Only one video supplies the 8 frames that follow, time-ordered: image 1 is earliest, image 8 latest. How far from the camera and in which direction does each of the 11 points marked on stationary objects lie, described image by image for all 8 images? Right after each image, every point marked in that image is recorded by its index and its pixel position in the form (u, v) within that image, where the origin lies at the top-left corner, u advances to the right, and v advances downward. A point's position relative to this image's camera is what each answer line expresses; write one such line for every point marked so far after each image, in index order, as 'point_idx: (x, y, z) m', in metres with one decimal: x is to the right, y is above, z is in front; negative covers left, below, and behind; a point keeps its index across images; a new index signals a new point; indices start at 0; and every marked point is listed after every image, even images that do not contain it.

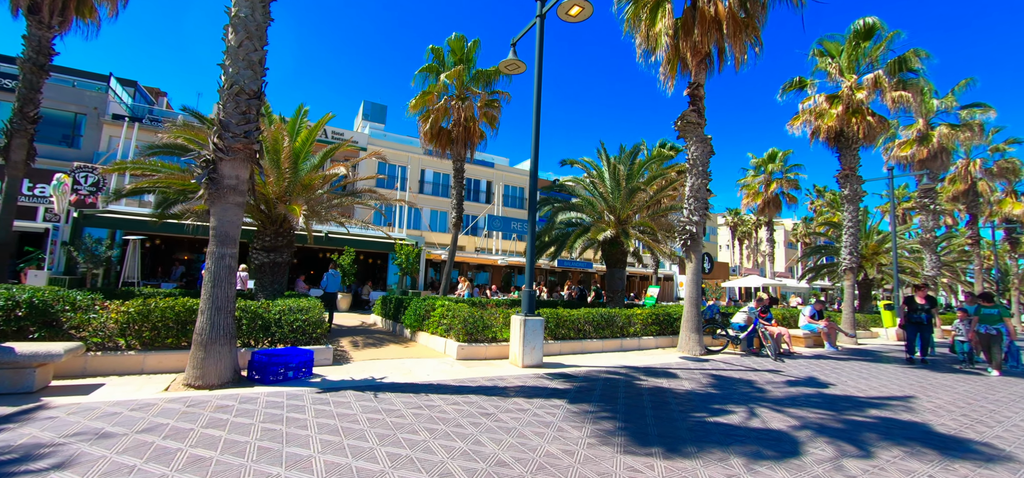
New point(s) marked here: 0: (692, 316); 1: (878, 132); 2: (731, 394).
0: (+3.9, -1.6, +9.6) m
1: (+11.2, +3.3, +13.7) m
2: (+3.1, -2.2, +6.3) m
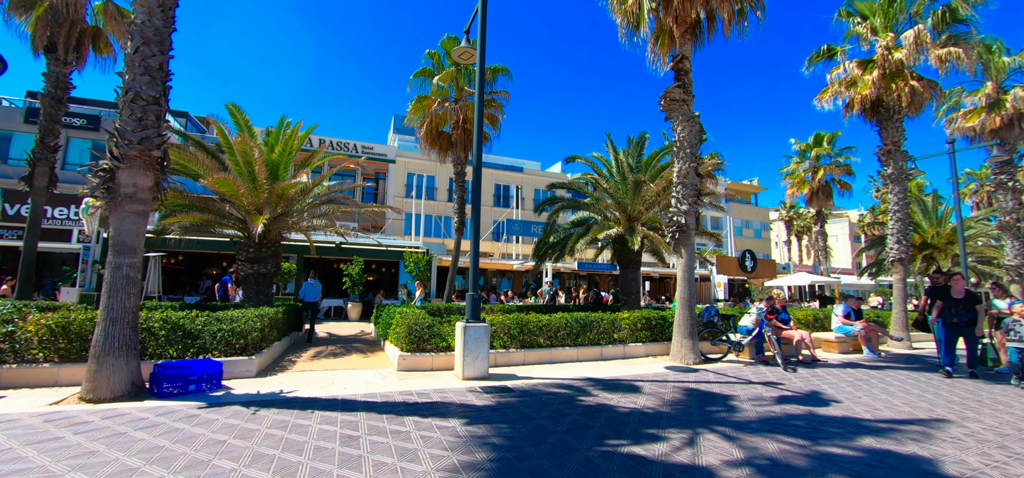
0: (+3.3, -1.5, +8.4) m
1: (+10.8, +3.7, +11.7) m
2: (+2.1, -2.0, +5.2) m
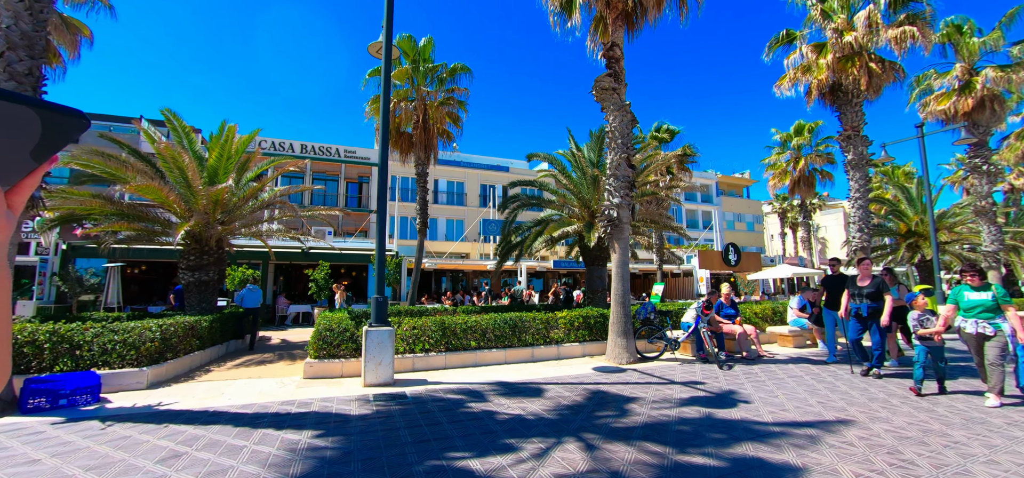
0: (+1.9, -1.4, +8.0) m
1: (+9.4, +4.0, +11.2) m
2: (+0.7, -1.9, +4.8) m
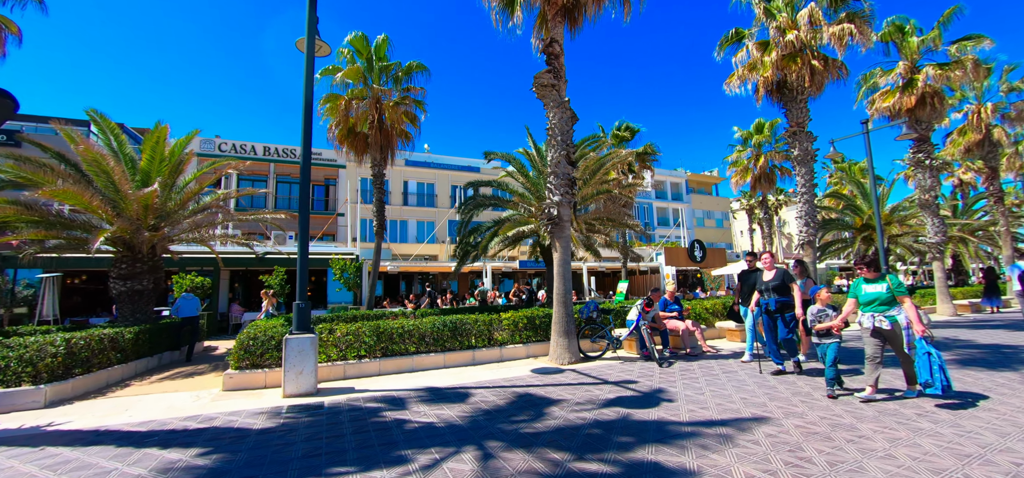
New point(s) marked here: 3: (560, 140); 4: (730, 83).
0: (+0.9, -1.4, +7.9) m
1: (+8.1, +4.1, +11.4) m
2: (-0.2, -1.9, +4.6) m
3: (+0.9, +1.8, +8.1) m
4: (+6.4, +4.5, +12.9) m
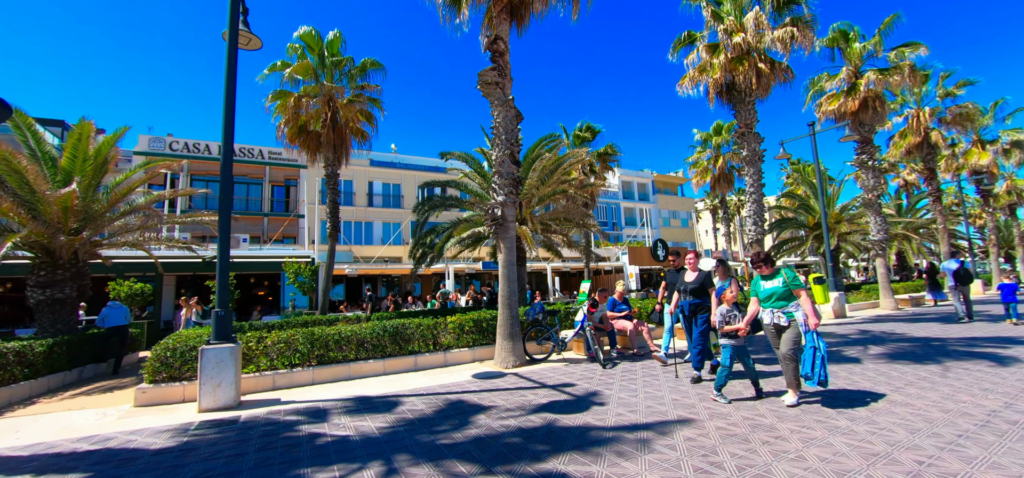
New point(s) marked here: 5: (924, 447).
0: (-0.1, -1.4, +7.7) m
1: (+6.8, +4.2, +11.7) m
2: (-1.0, -1.9, +4.4) m
3: (-0.1, +1.8, +8.0) m
4: (+5.0, +4.5, +13.0) m
5: (+3.3, -1.7, +3.5) m
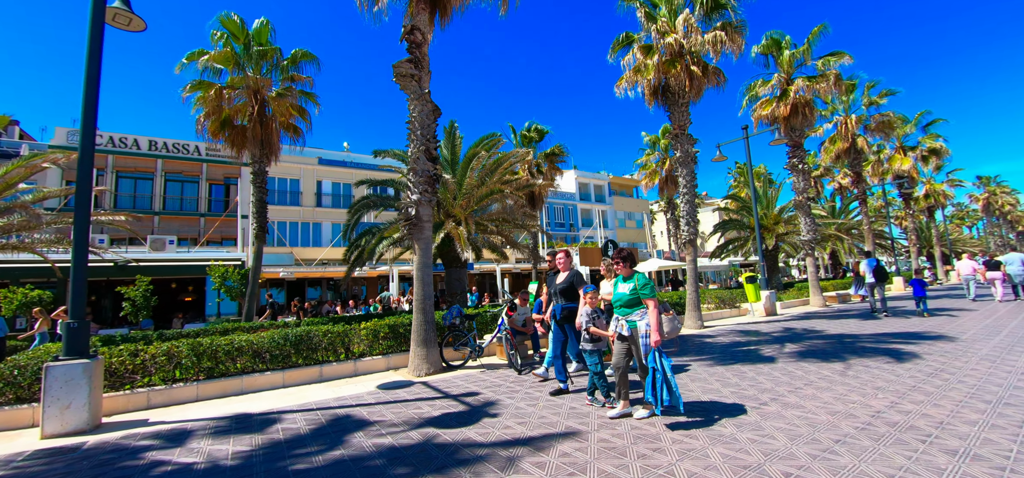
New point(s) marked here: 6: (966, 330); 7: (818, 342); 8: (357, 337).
0: (-1.5, -1.4, +7.3) m
1: (+5.1, +4.2, +11.8) m
2: (-2.2, -1.9, +3.9) m
3: (-1.6, +1.8, +7.6) m
4: (+3.2, +4.5, +13.0) m
5: (+2.2, -1.7, +3.4) m
6: (+8.9, -1.8, +8.7) m
7: (+5.7, -1.9, +8.3) m
8: (-2.7, -1.7, +7.6) m
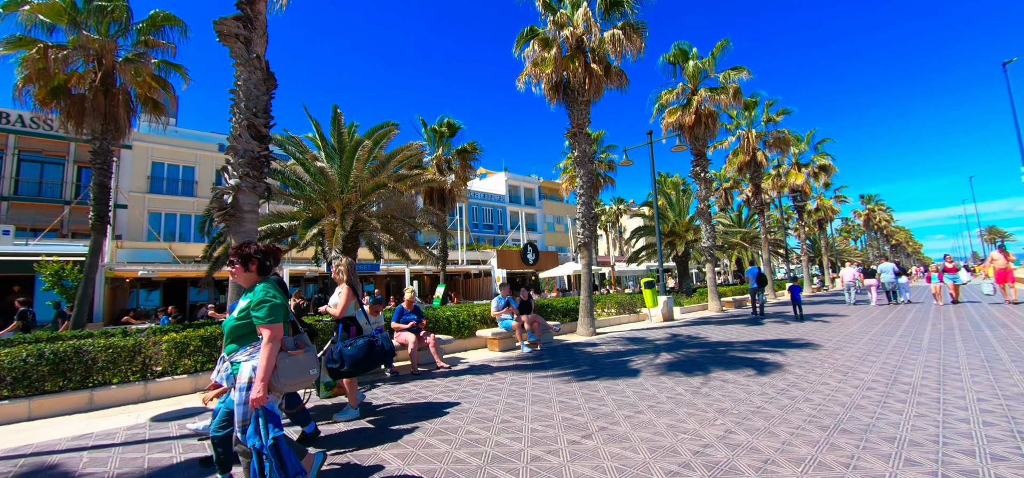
0: (-3.8, -1.3, +6.0) m
1: (+2.3, +4.1, +11.4) m
2: (-3.9, -1.8, +2.5) m
3: (-3.8, +1.9, +6.2) m
4: (+0.2, +4.5, +12.4) m
5: (+0.5, -1.6, +2.6) m
6: (+6.3, -1.9, +8.8) m
7: (+3.3, -2.0, +8.0) m
8: (-5.0, -1.6, +6.2) m
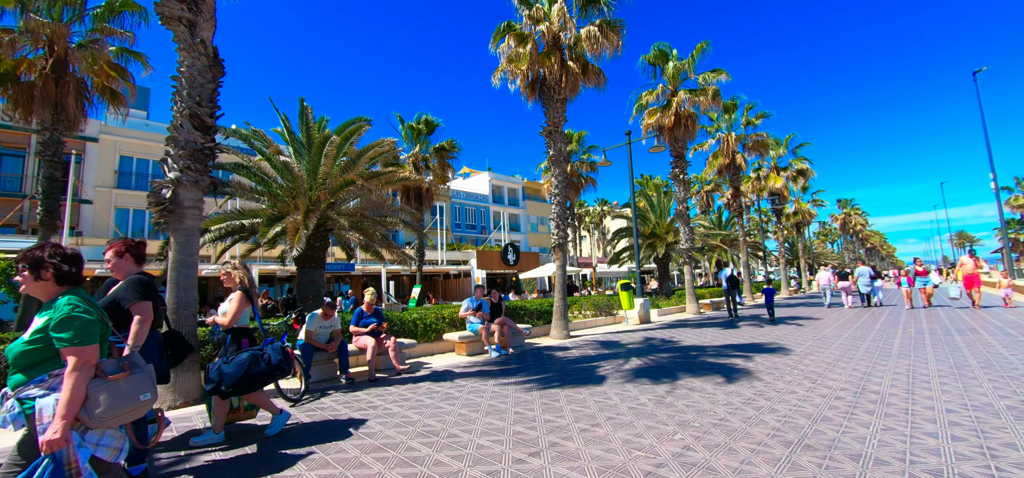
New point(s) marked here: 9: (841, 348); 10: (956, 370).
0: (-4.3, -1.3, +5.5) m
1: (+1.6, +4.0, +11.2) m
2: (-4.3, -1.8, +2.1) m
3: (-4.2, +1.9, +5.8) m
4: (-0.4, +4.5, +12.1) m
5: (+0.1, -1.6, +2.4) m
6: (+5.7, -2.0, +8.7) m
7: (+2.7, -2.0, +7.8) m
8: (-5.5, -1.5, +5.7) m
9: (+5.8, -1.9, +7.8) m
10: (+5.7, -1.7, +5.7) m
